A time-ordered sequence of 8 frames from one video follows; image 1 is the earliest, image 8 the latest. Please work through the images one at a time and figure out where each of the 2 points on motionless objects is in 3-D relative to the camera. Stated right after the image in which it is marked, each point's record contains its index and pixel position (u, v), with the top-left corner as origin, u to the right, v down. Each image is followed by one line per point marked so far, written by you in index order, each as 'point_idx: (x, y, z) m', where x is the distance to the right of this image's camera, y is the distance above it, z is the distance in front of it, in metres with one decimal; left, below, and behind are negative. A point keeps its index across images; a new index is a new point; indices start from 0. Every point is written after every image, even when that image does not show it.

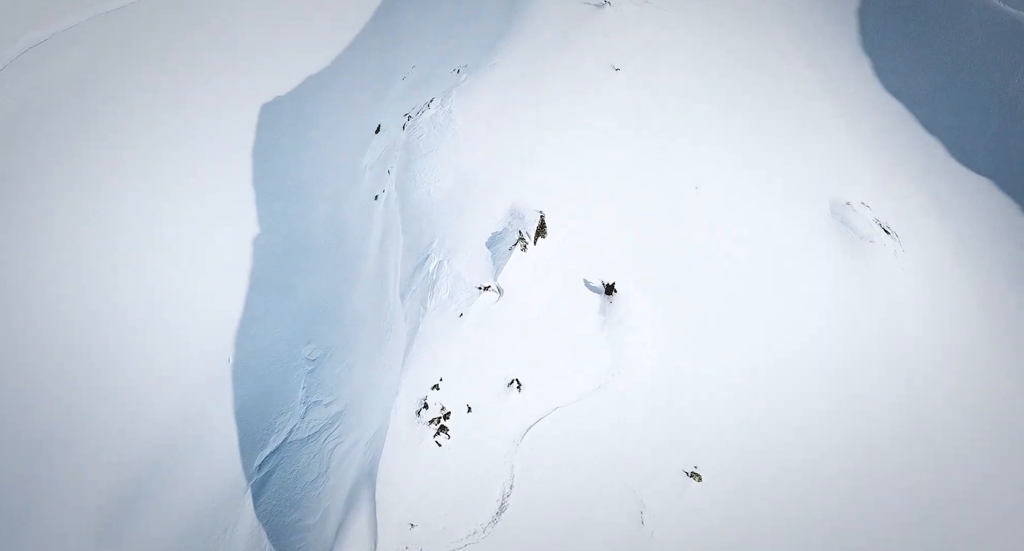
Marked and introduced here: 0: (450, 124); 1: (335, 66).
0: (-1.5, +3.7, +14.6) m
1: (-5.2, +6.8, +19.2) m
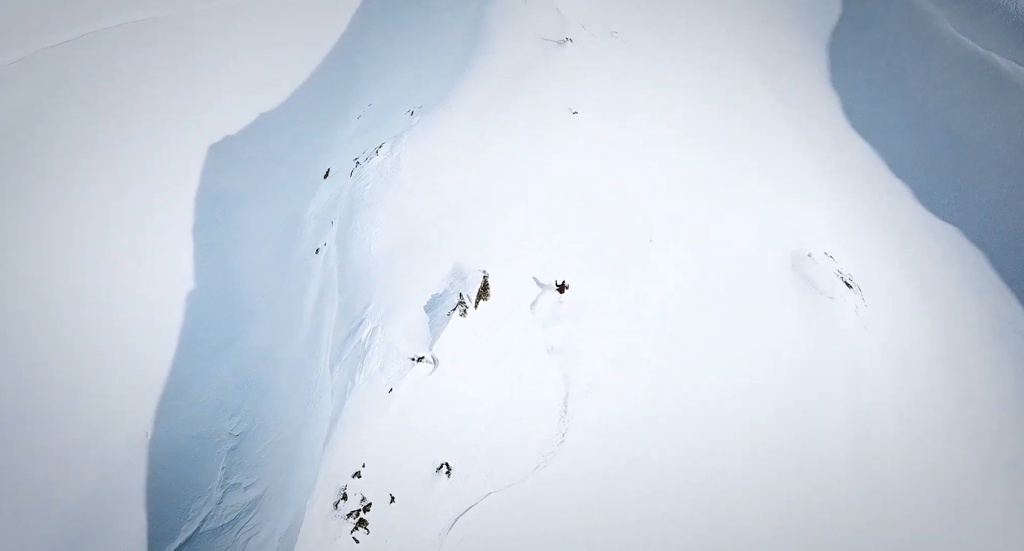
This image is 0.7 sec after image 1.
0: (-2.7, +2.4, +14.1) m
1: (-6.4, +5.4, +18.6) m
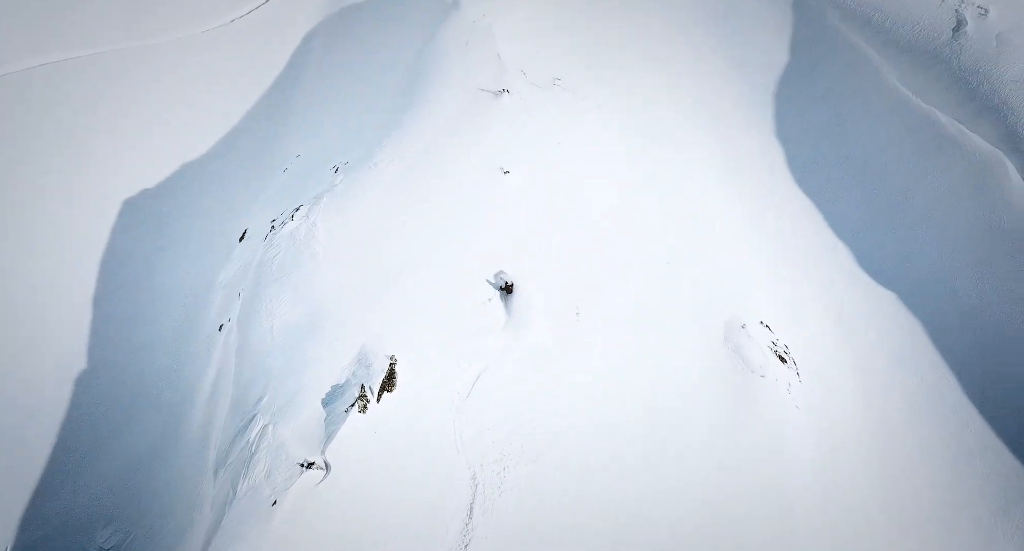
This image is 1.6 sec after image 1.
0: (-4.5, +0.7, +13.3) m
1: (-8.4, +3.7, +17.7) m
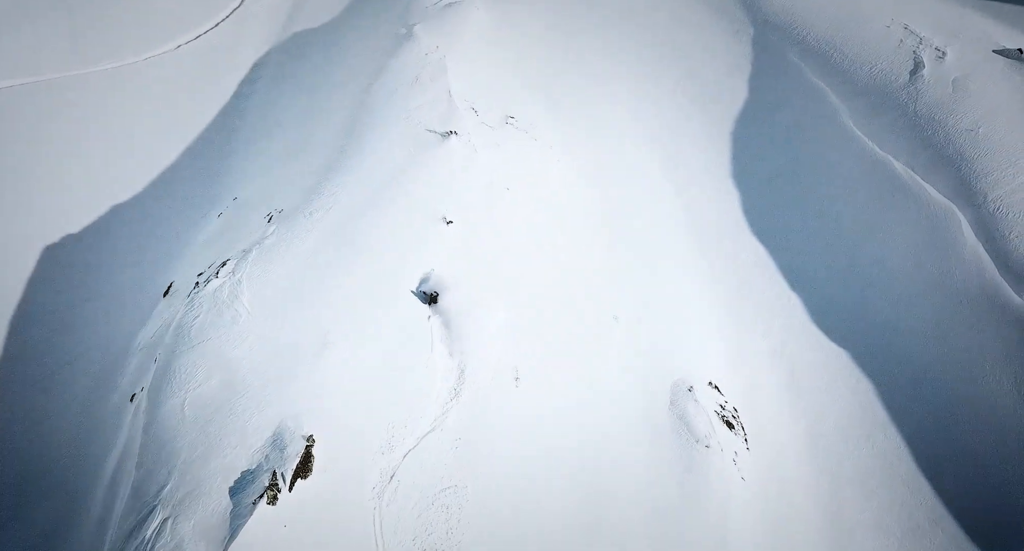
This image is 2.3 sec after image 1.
0: (-5.9, -0.6, +12.5) m
1: (-9.9, +2.3, +16.9) m
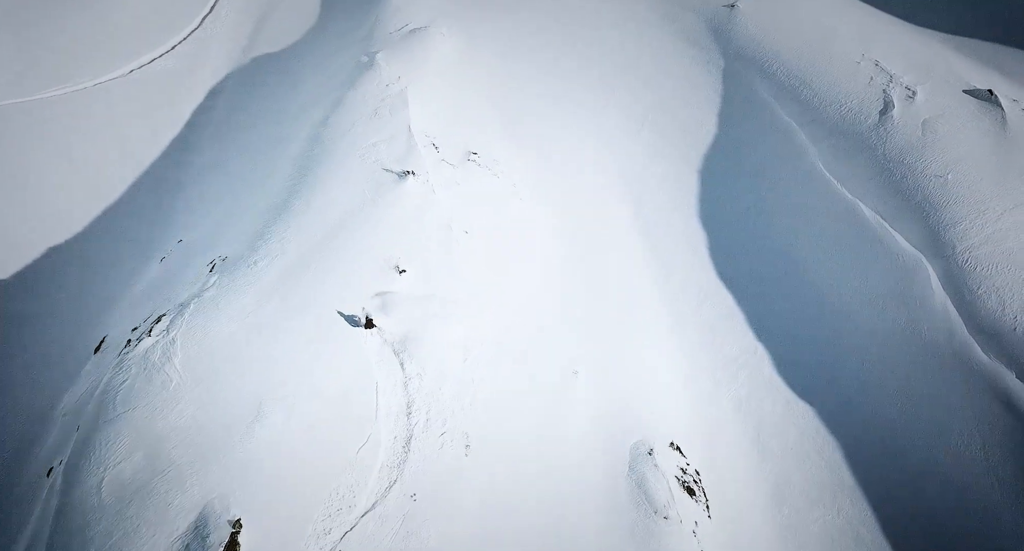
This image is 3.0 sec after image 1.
0: (-6.9, -1.9, +11.7) m
1: (-11.0, +1.0, +16.0) m
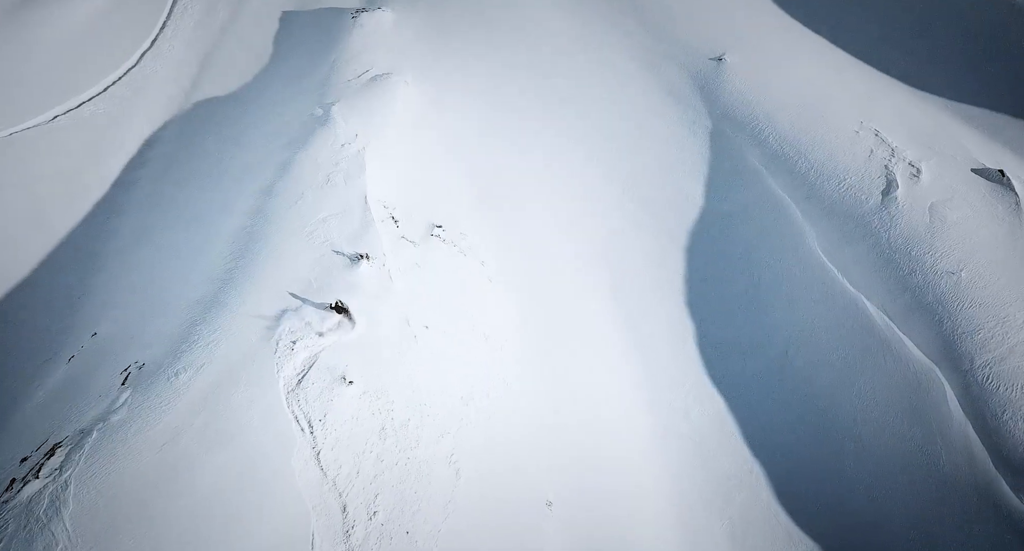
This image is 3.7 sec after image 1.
0: (-7.6, -4.2, +9.6) m
1: (-11.8, -1.3, +13.8) m
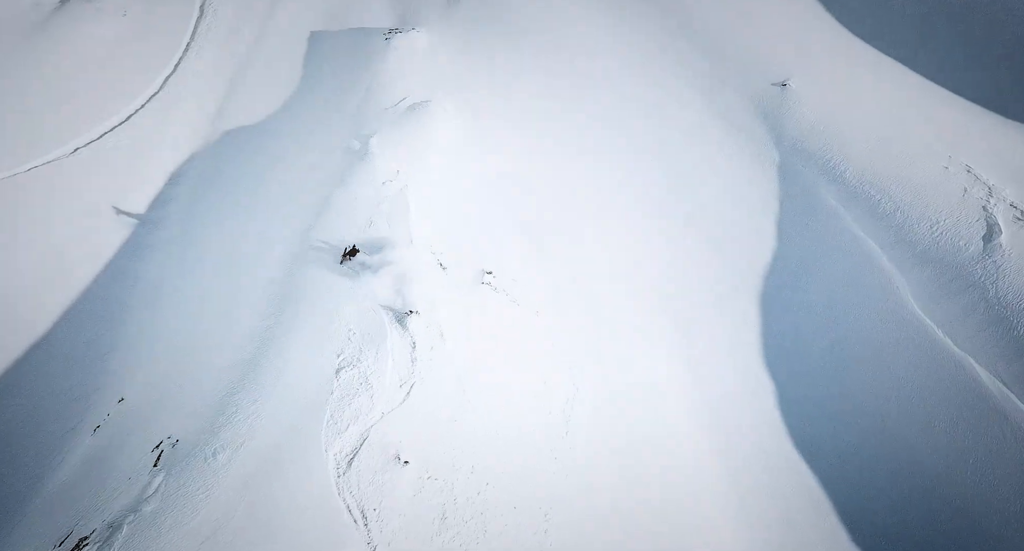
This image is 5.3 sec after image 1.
0: (-6.2, -5.4, +8.4) m
1: (-10.4, -2.5, +12.7) m
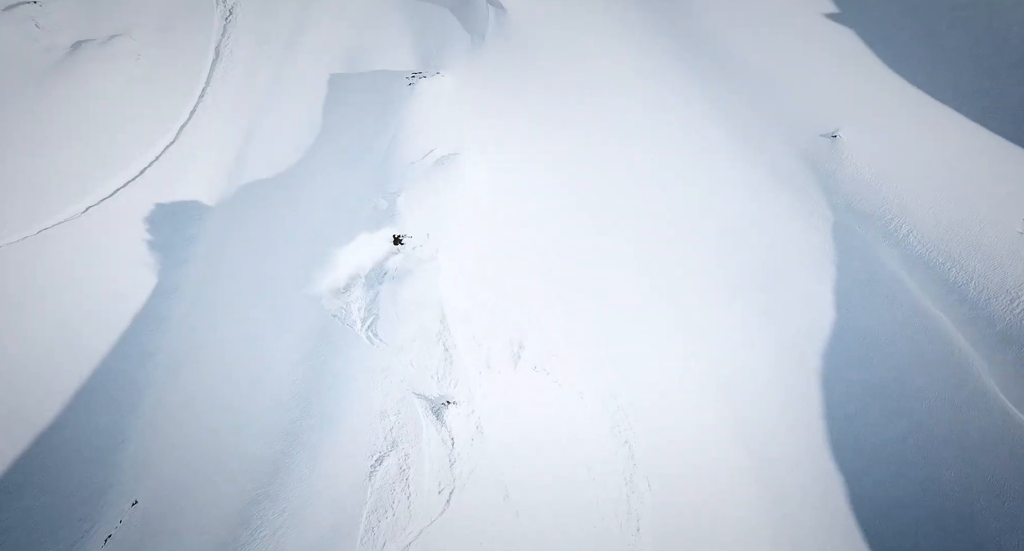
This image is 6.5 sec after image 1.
0: (-5.3, -7.1, +7.4) m
1: (-9.4, -4.3, +11.7) m
